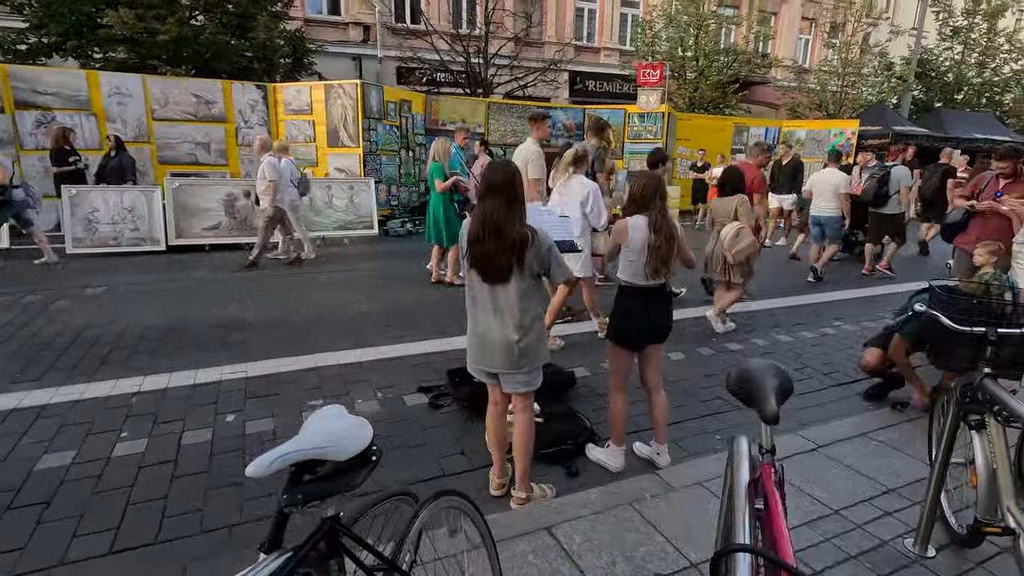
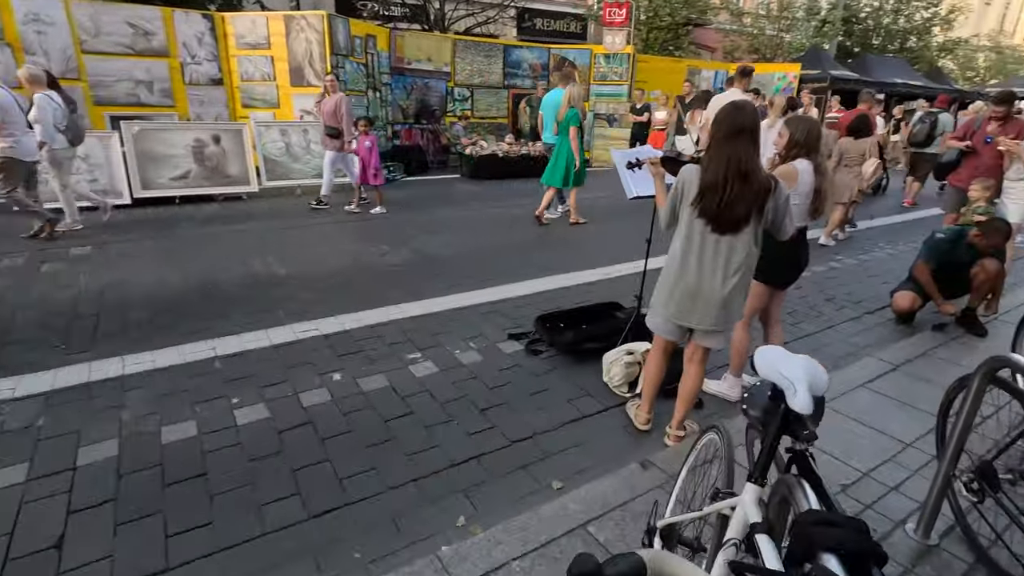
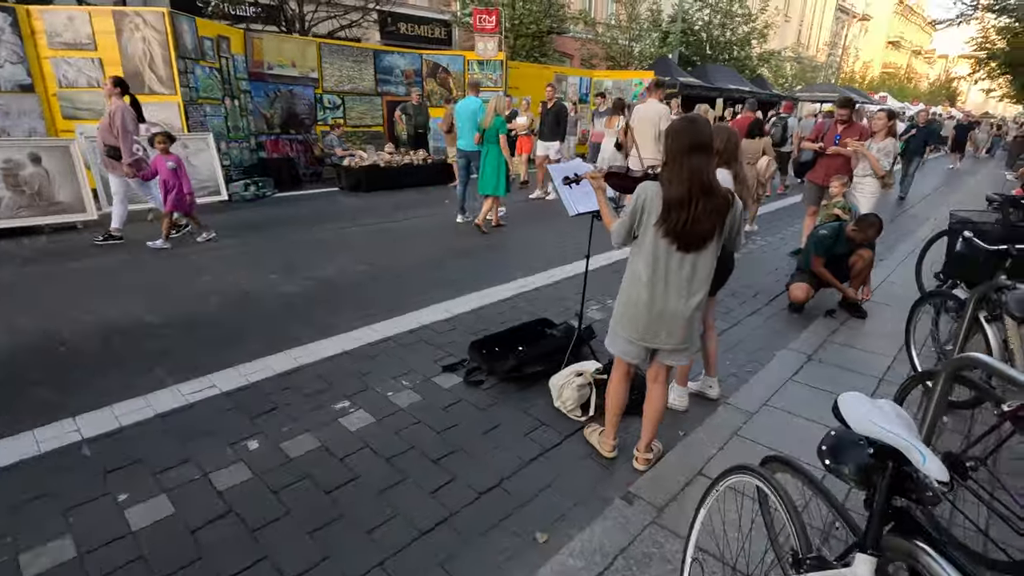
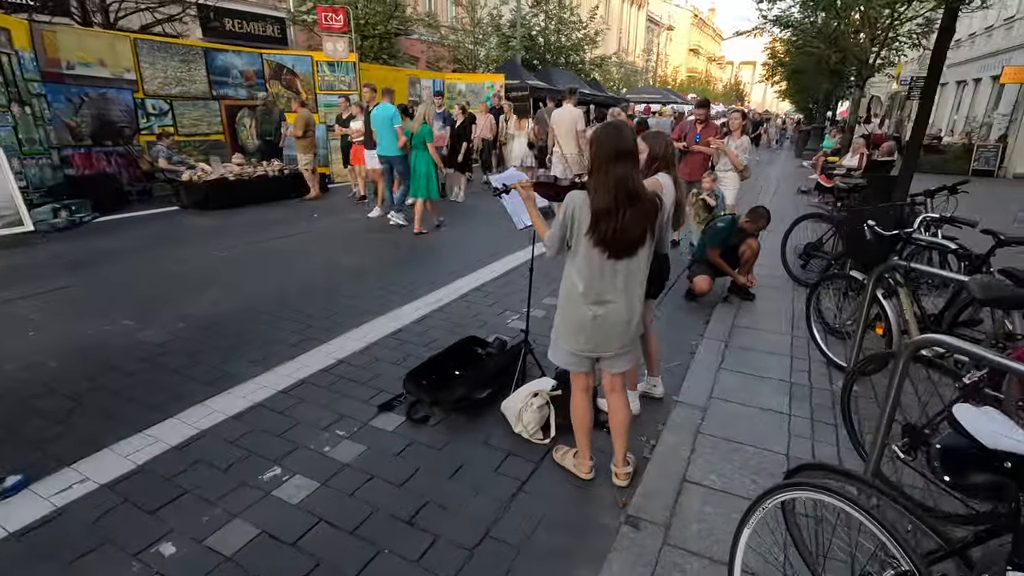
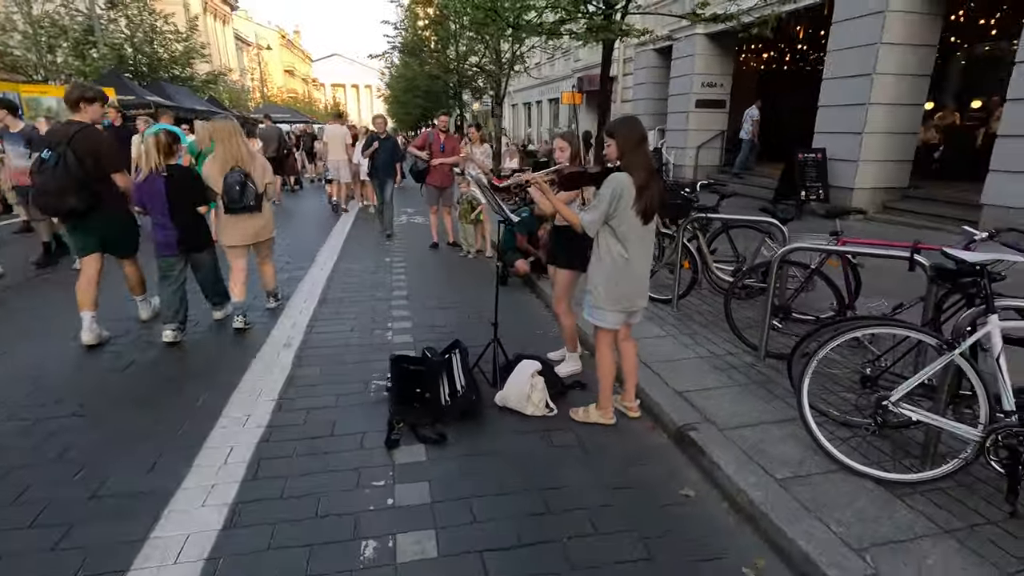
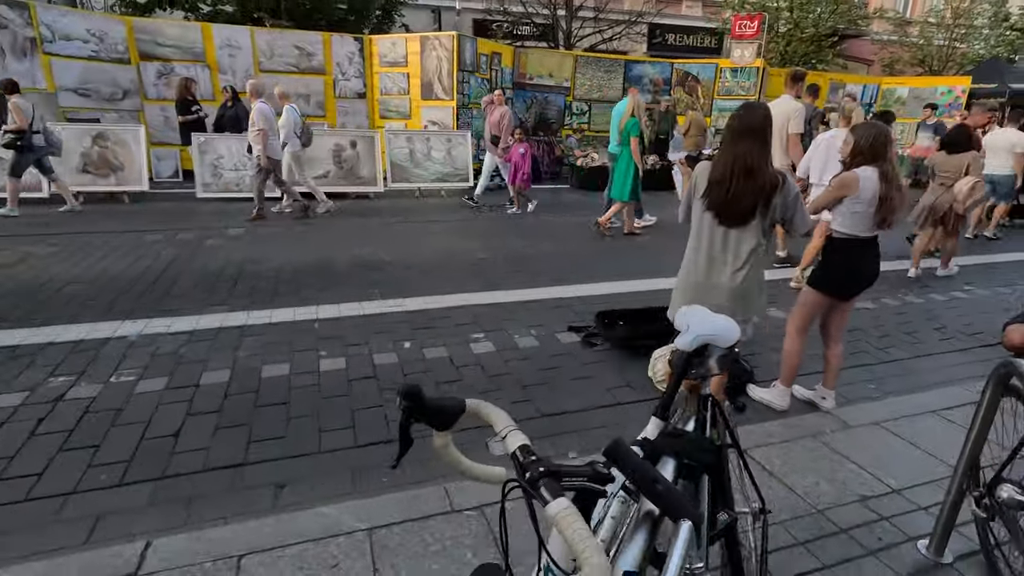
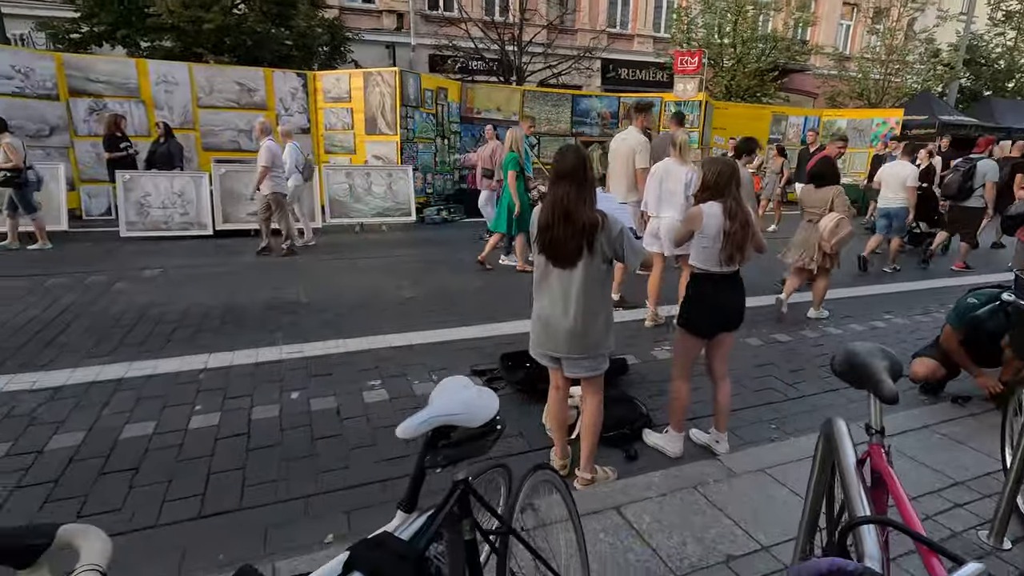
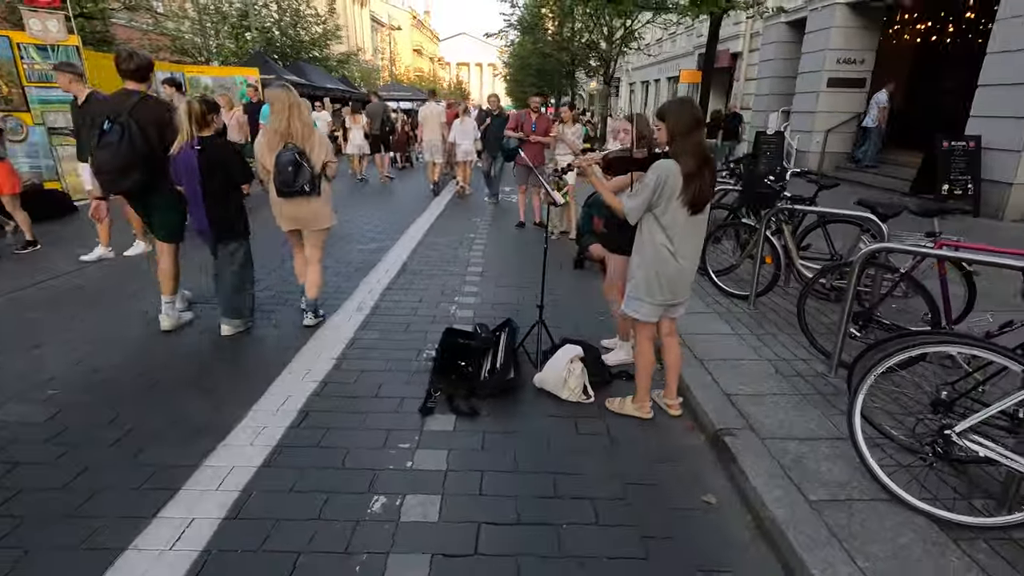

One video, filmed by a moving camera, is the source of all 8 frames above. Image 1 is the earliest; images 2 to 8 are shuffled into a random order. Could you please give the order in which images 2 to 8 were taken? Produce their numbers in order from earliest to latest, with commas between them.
7, 6, 2, 3, 4, 8, 5
